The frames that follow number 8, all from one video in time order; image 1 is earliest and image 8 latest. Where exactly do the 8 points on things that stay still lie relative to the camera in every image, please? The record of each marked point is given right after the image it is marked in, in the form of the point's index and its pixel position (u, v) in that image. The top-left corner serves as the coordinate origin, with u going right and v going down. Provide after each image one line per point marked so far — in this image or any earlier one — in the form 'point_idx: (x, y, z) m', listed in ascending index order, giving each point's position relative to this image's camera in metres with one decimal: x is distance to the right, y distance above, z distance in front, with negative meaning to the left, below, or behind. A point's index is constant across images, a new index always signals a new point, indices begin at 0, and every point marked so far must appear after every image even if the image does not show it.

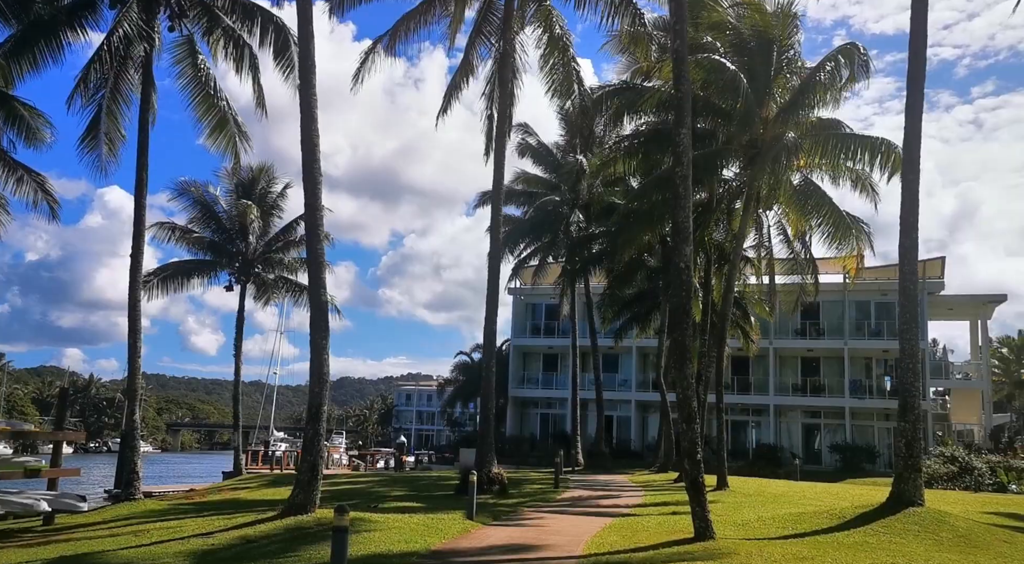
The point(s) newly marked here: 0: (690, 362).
0: (+2.4, -1.0, +11.7) m
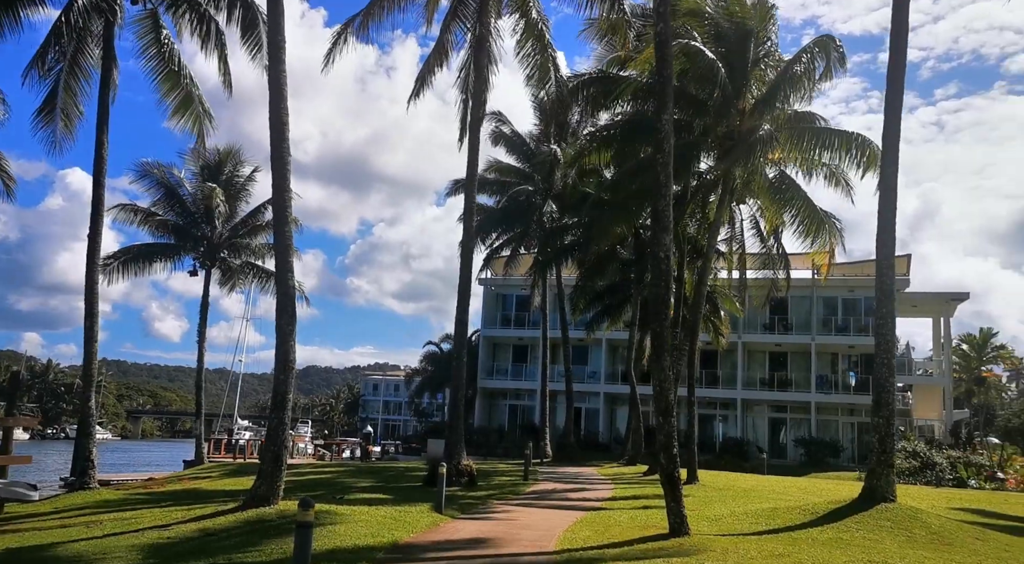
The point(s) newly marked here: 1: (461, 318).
0: (+2.0, -0.9, +11.5) m
1: (-1.1, -0.8, +20.0) m
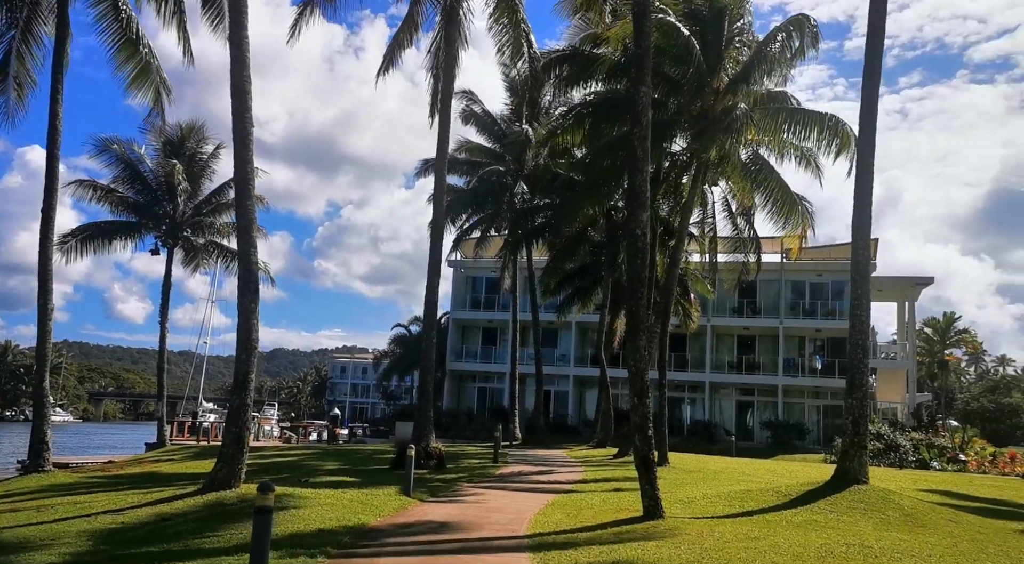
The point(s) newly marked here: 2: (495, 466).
0: (+1.6, -0.6, +11.2) m
1: (-1.8, -0.4, +19.6) m
2: (-0.4, -4.1, +19.9) m
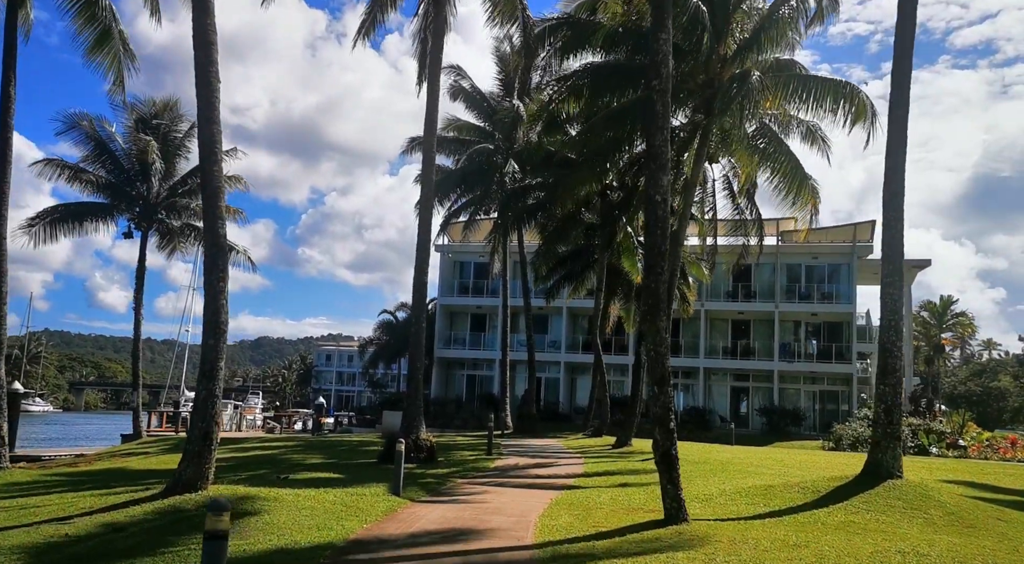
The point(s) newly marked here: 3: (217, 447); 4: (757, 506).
0: (+1.7, -0.4, +10.0) m
1: (-1.9, 0.0, +18.3) m
2: (-0.5, -3.7, +18.7) m
3: (-4.0, -2.2, +12.1) m
4: (+3.1, -2.8, +11.4) m
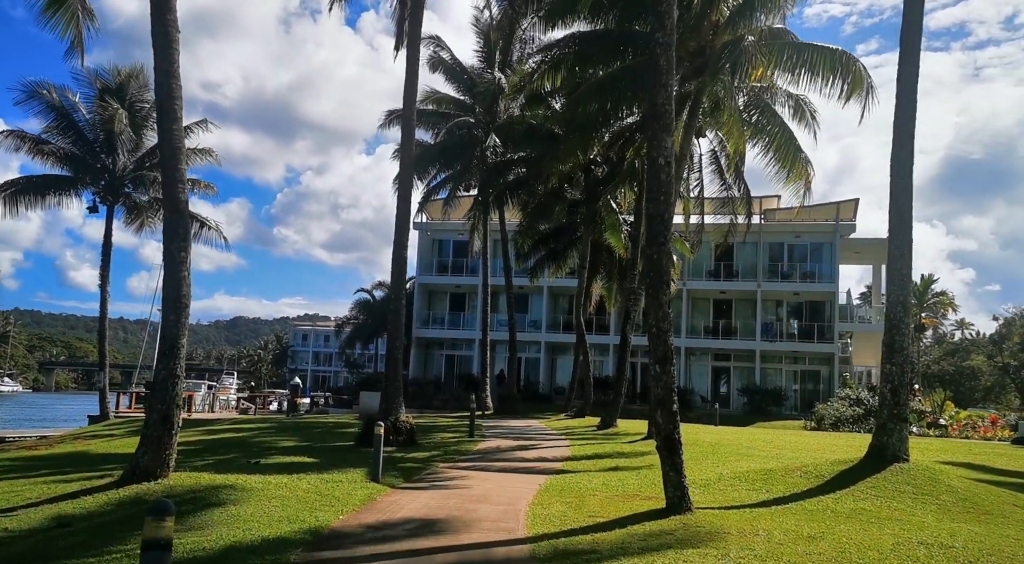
0: (+1.6, -0.1, +9.2) m
1: (-2.2, +0.5, +17.5) m
2: (-0.8, -3.2, +18.0) m
3: (-4.2, -1.9, +11.3) m
4: (+3.0, -2.5, +10.7) m
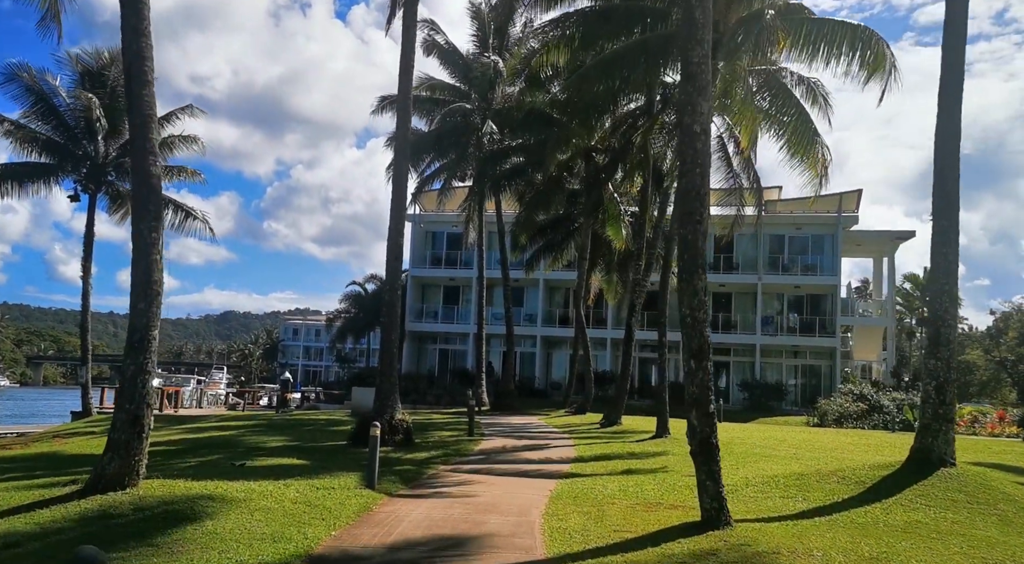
0: (+1.7, +0.1, +8.2) m
1: (-2.1, +0.7, +16.4) m
2: (-0.8, -3.0, +17.0) m
3: (-4.1, -1.7, +10.2) m
4: (+3.1, -2.4, +9.7) m
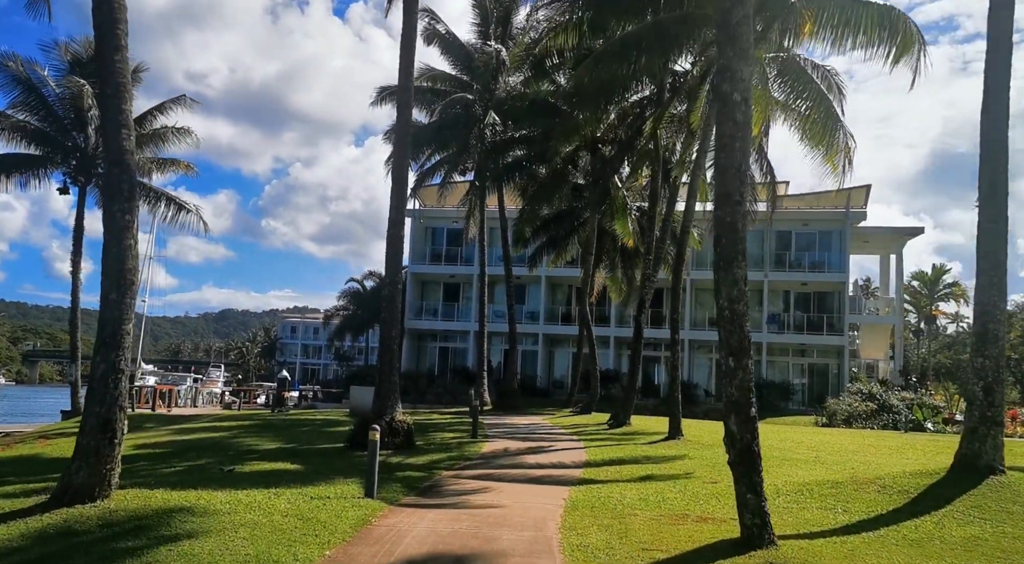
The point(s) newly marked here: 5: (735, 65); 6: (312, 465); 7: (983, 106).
0: (+1.8, +0.2, +7.4) m
1: (-2.0, +0.8, +15.6) m
2: (-0.7, -2.9, +16.1) m
3: (-4.0, -1.6, +9.3) m
4: (+3.2, -2.3, +8.9) m
5: (+1.8, +1.8, +7.5) m
6: (-2.7, -2.5, +12.0) m
7: (+5.5, +2.0, +10.5) m
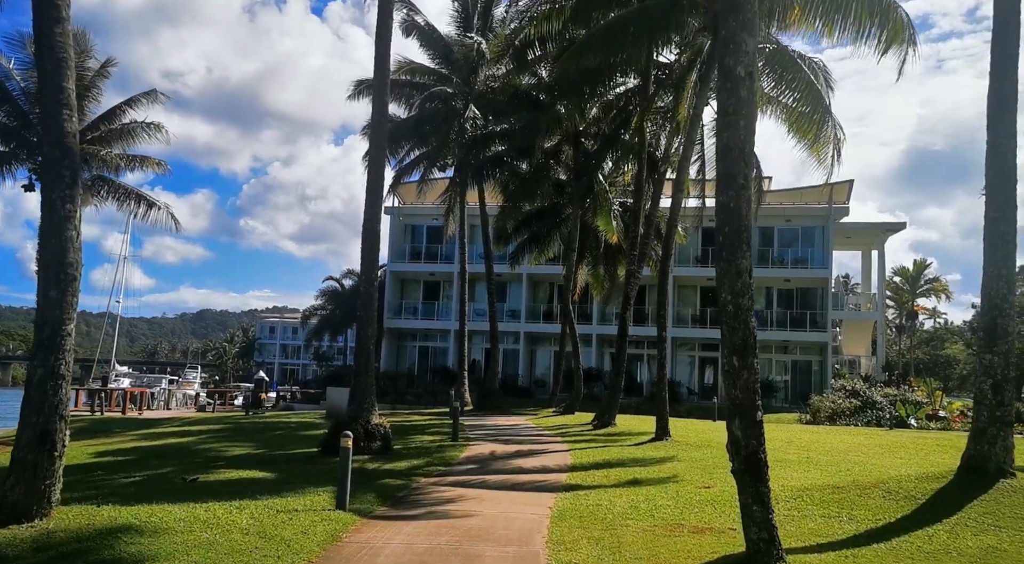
0: (+1.7, +0.2, +6.8) m
1: (-2.3, +0.9, +14.9) m
2: (-1.0, -2.8, +15.5) m
3: (-4.1, -1.6, +8.6) m
4: (+3.0, -2.2, +8.3) m
5: (+1.7, +1.8, +6.9) m
6: (-2.9, -2.4, +11.4) m
7: (+5.3, +2.1, +10.0) m
